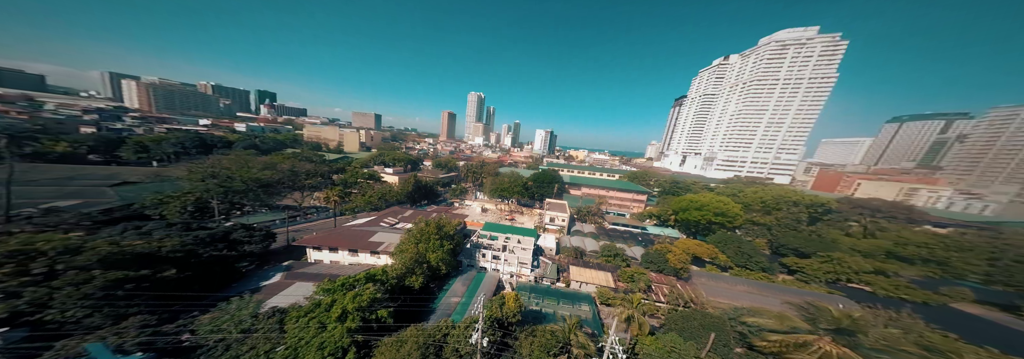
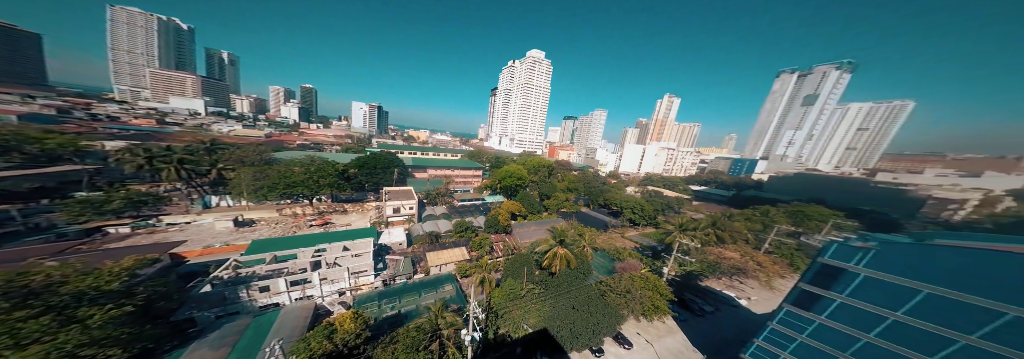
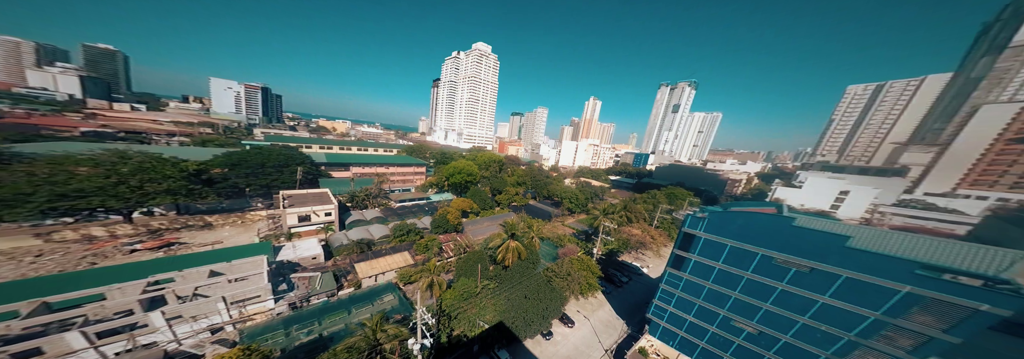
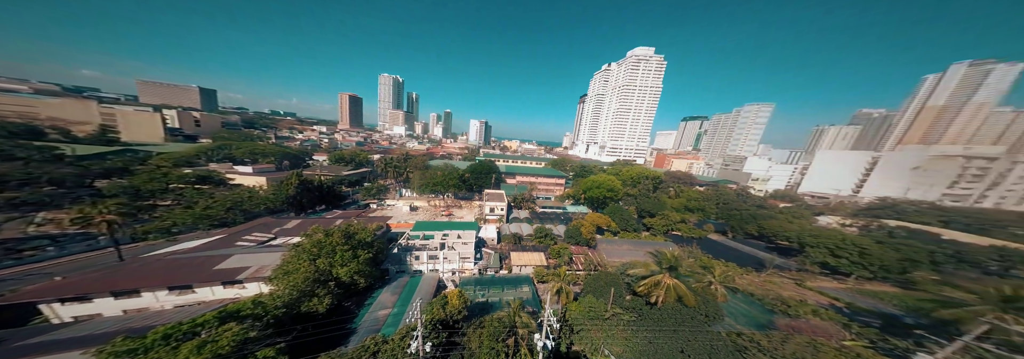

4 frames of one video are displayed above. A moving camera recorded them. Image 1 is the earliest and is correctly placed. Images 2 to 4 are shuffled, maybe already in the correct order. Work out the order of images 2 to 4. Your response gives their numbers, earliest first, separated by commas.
4, 2, 3
